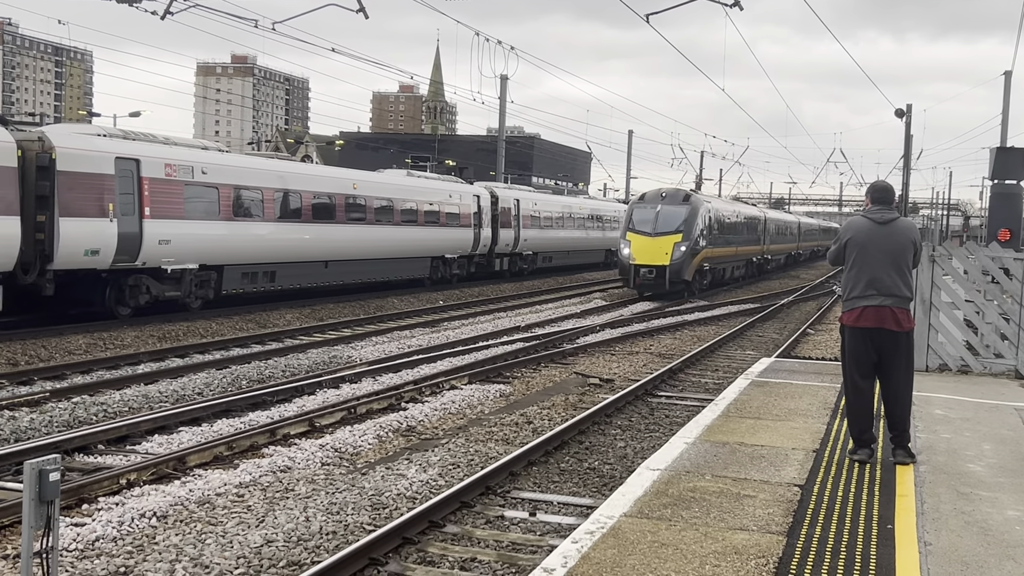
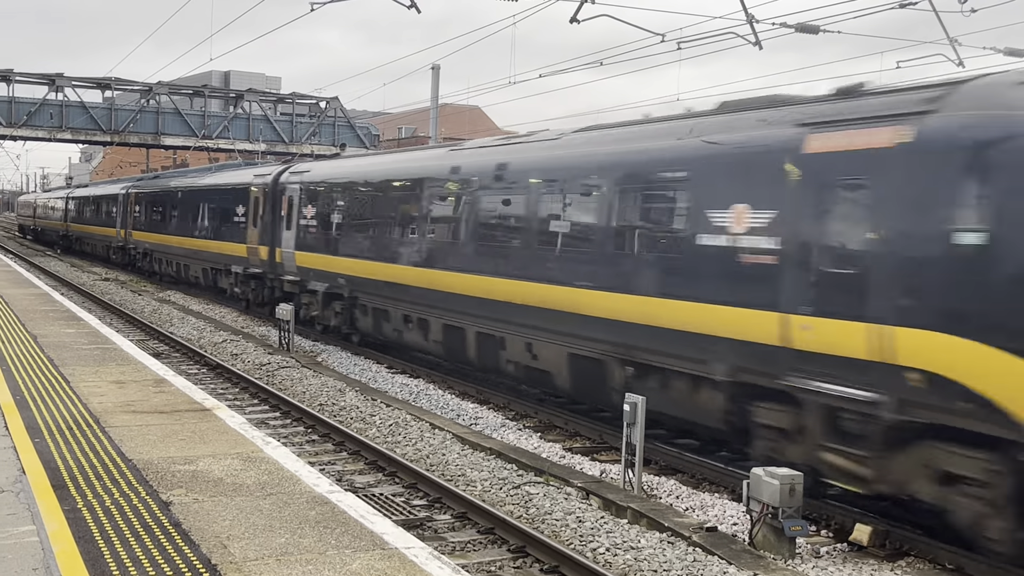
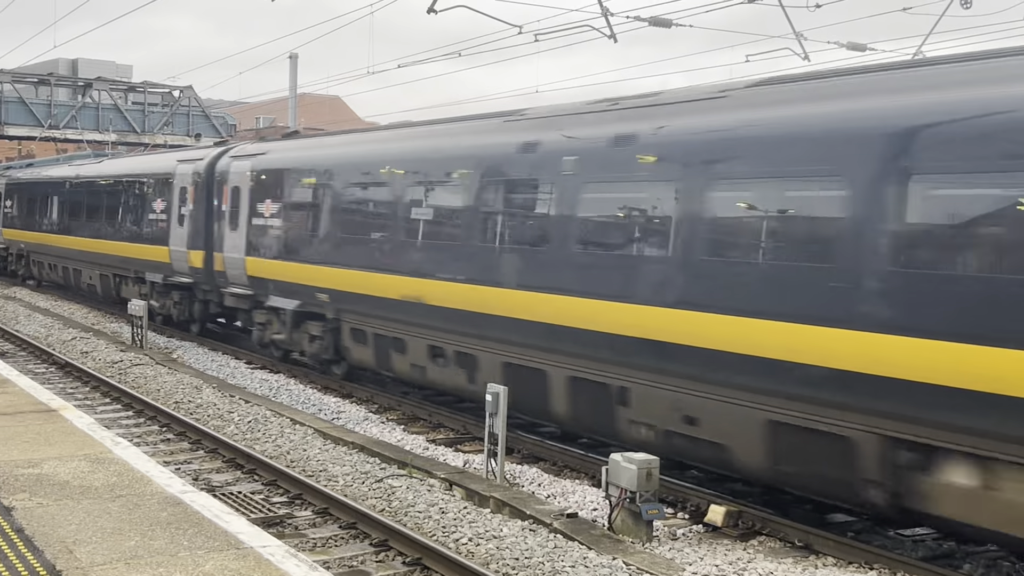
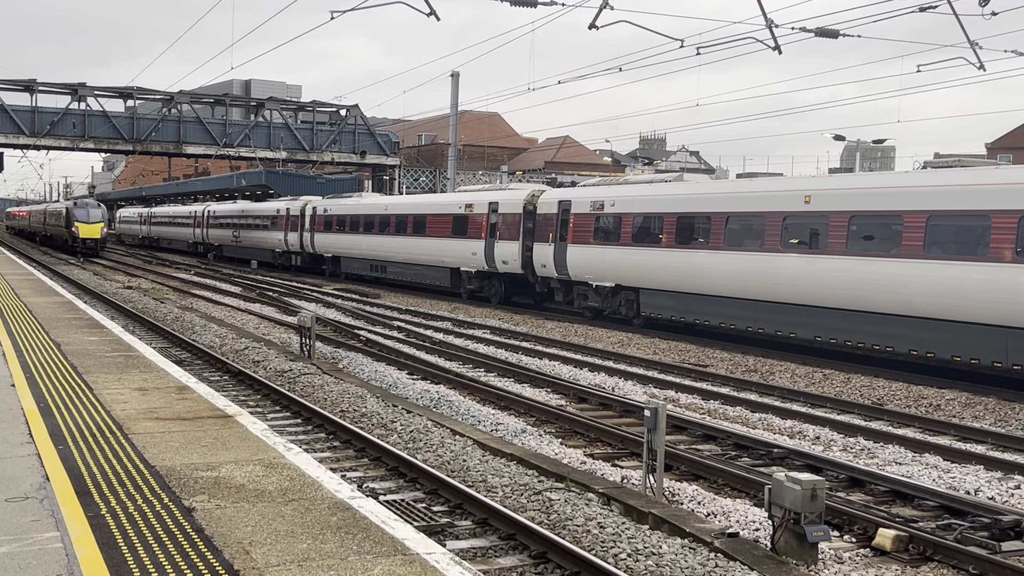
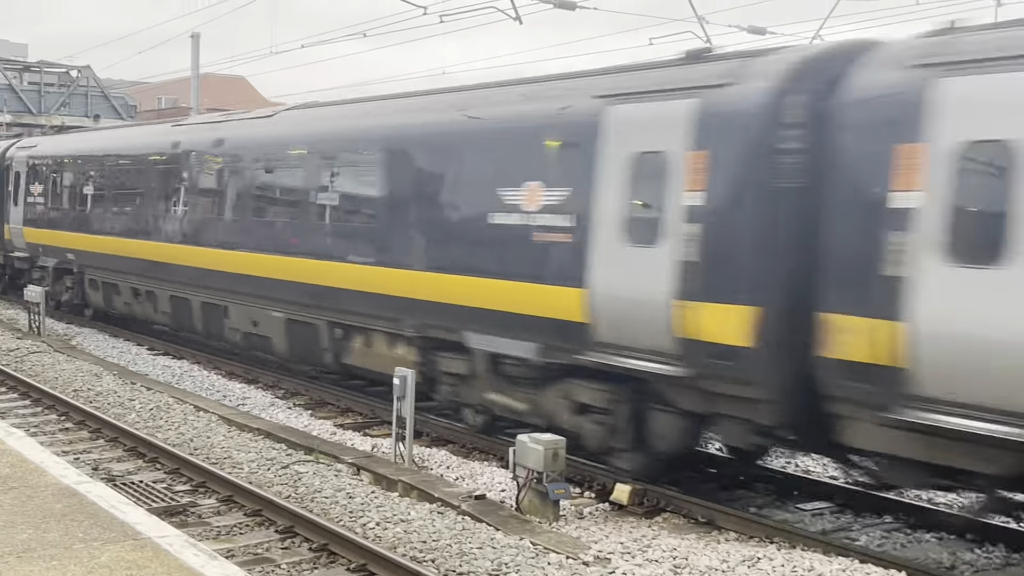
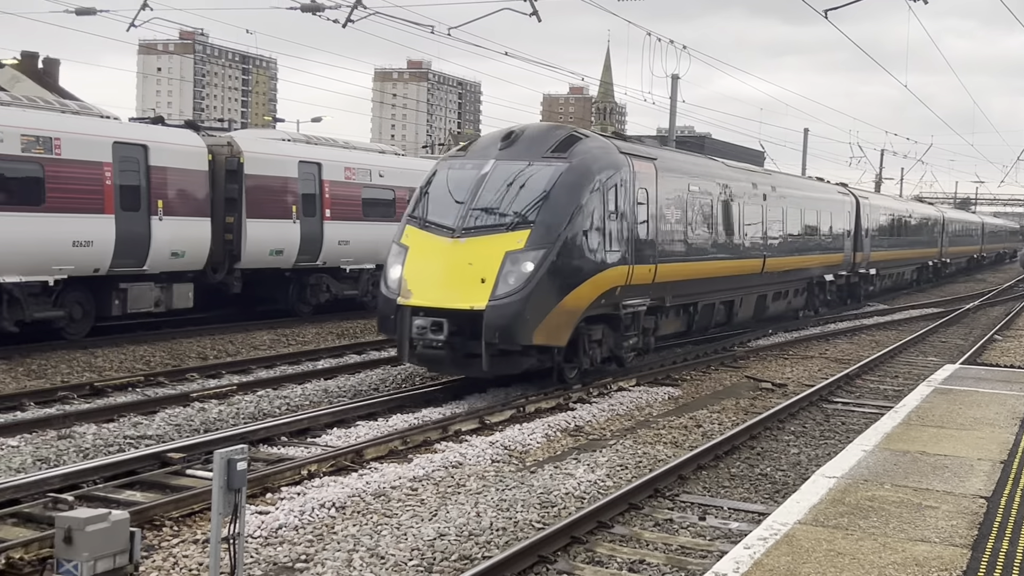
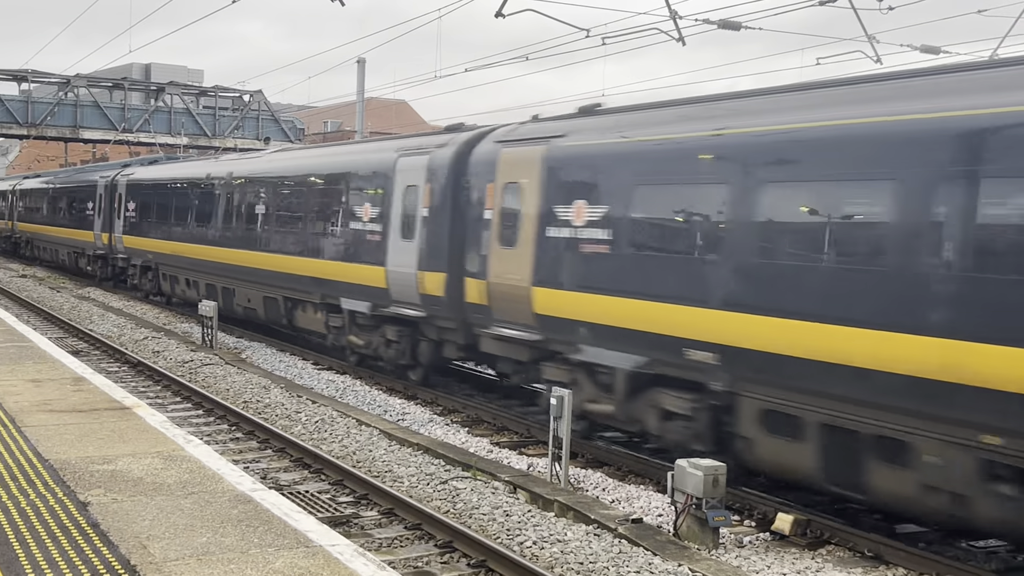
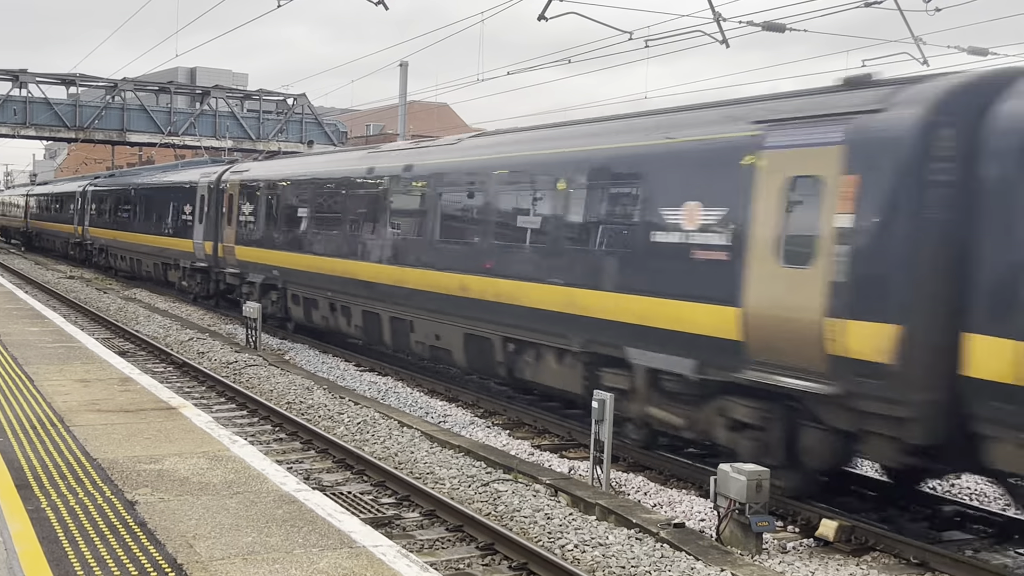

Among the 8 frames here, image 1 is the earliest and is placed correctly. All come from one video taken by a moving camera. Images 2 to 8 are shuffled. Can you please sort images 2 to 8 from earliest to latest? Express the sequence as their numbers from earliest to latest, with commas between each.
6, 5, 3, 7, 8, 2, 4
